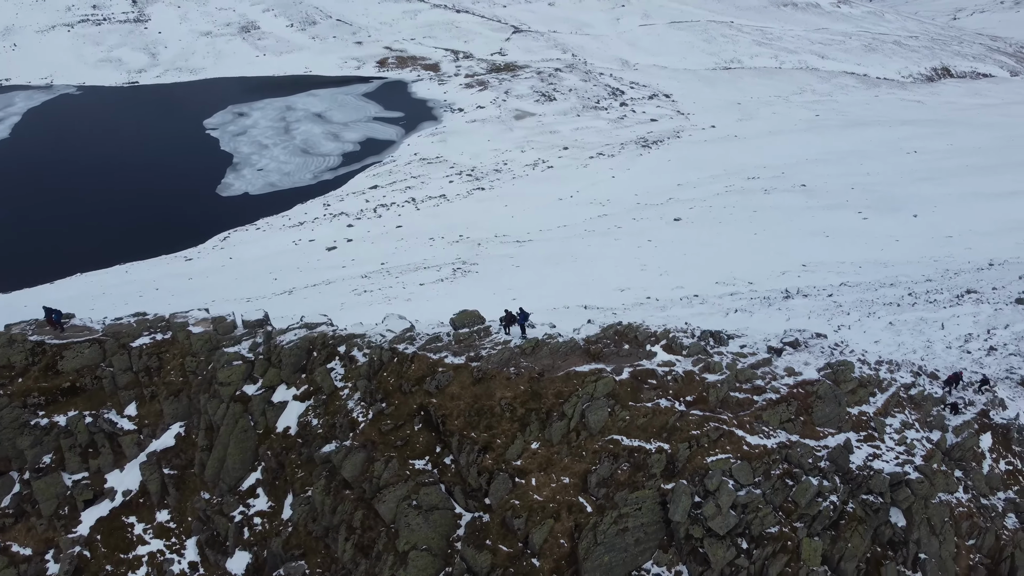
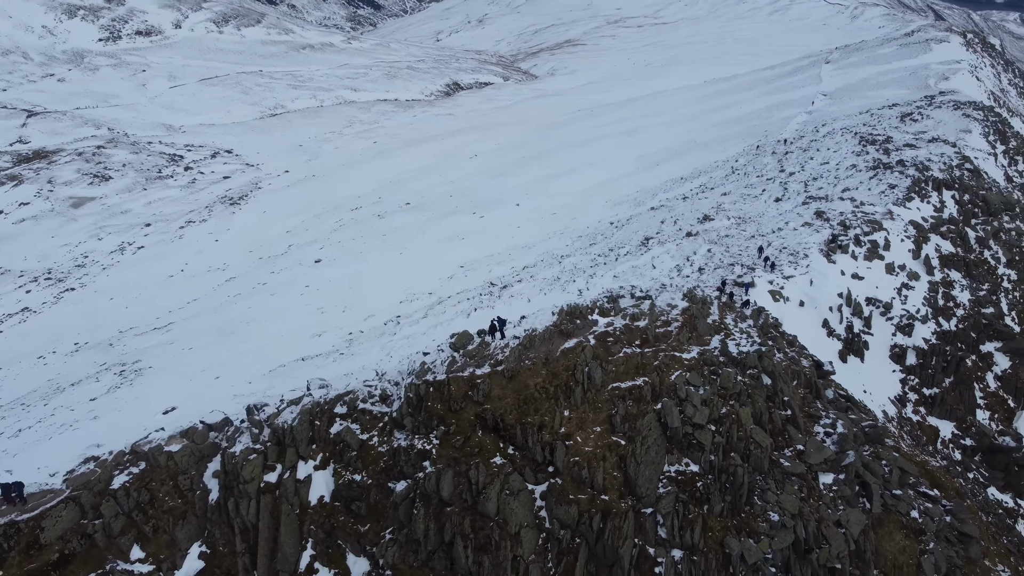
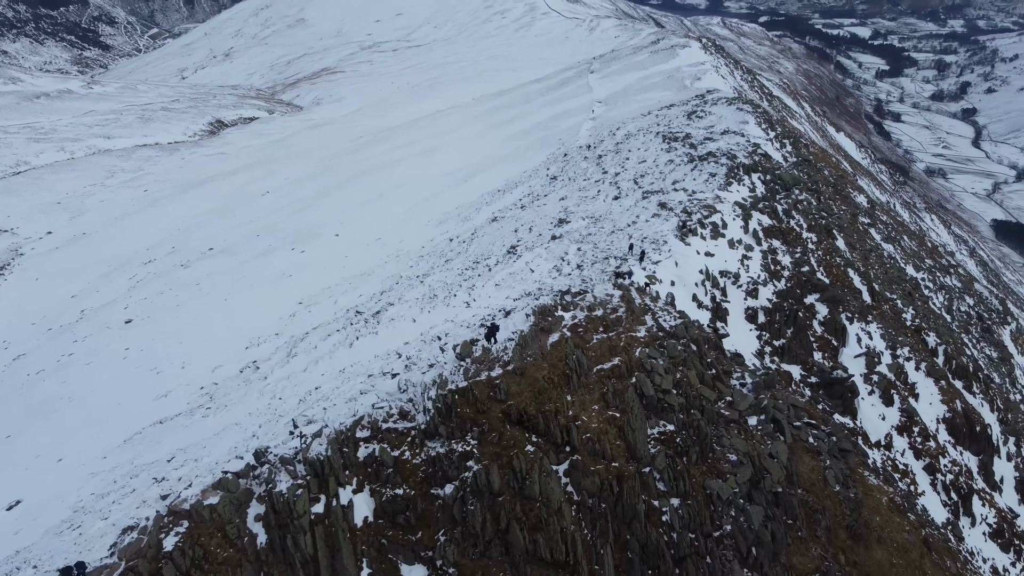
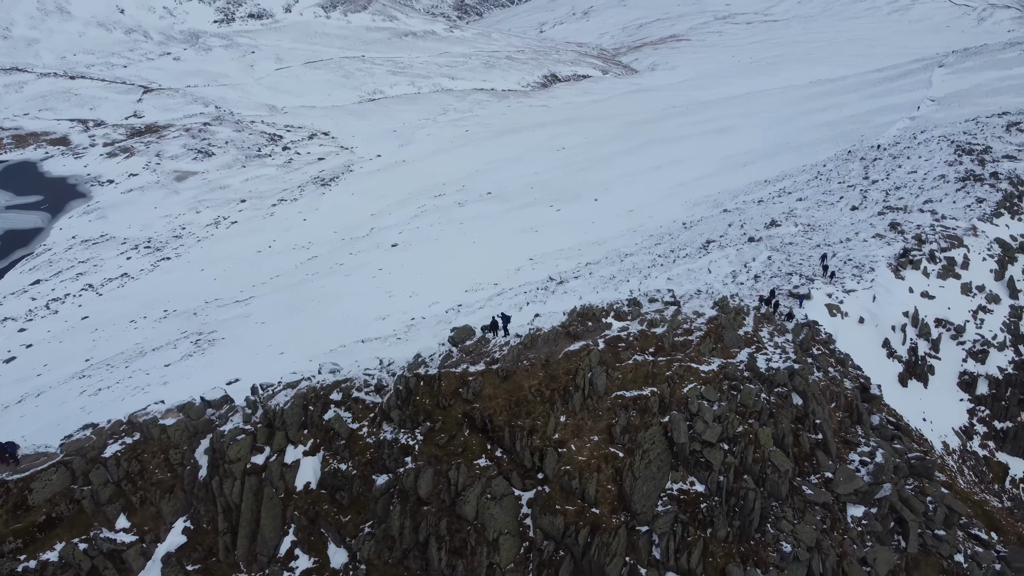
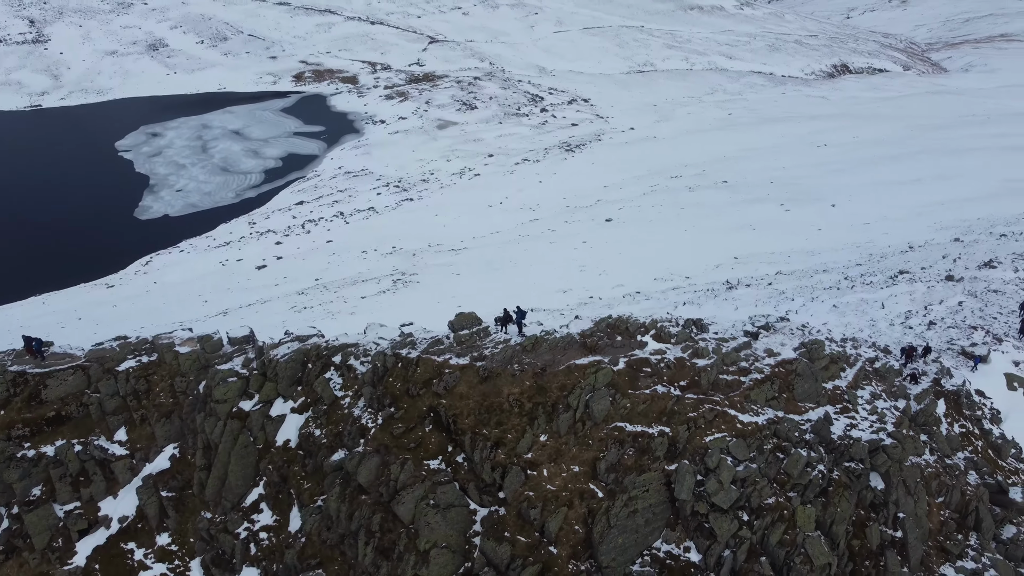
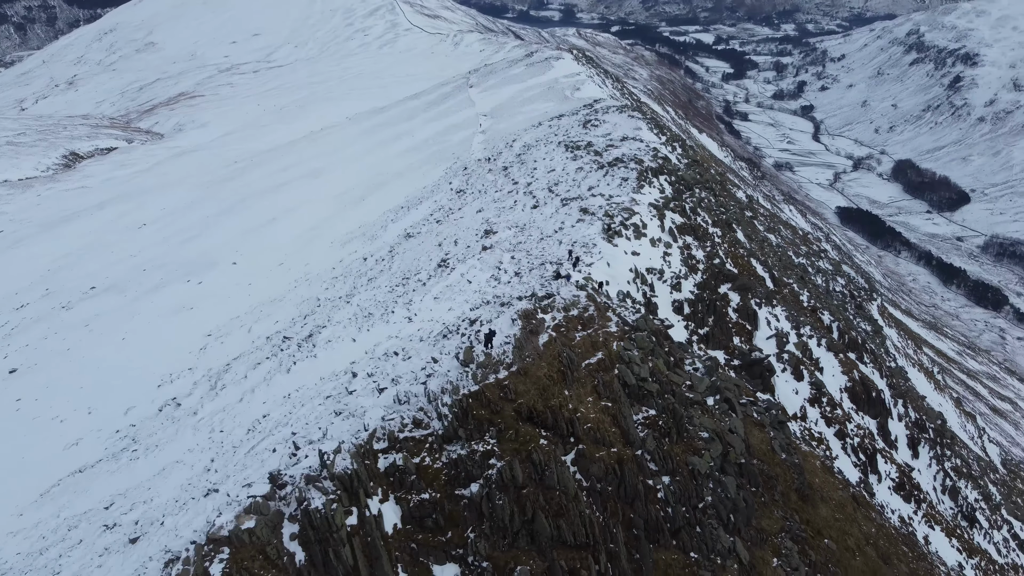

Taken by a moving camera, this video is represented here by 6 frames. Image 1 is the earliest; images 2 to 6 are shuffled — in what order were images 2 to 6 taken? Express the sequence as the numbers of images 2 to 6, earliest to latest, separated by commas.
5, 4, 2, 3, 6
